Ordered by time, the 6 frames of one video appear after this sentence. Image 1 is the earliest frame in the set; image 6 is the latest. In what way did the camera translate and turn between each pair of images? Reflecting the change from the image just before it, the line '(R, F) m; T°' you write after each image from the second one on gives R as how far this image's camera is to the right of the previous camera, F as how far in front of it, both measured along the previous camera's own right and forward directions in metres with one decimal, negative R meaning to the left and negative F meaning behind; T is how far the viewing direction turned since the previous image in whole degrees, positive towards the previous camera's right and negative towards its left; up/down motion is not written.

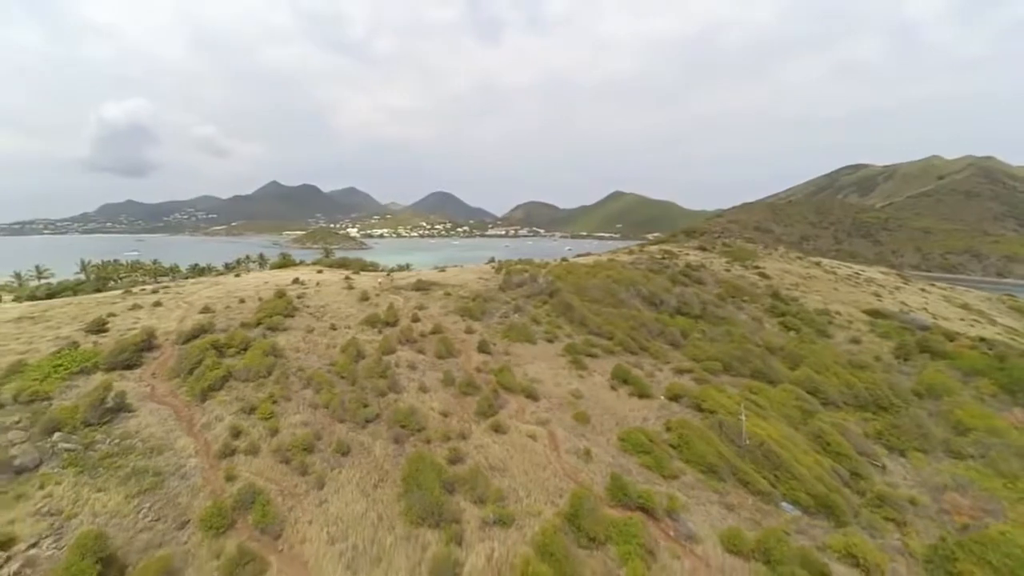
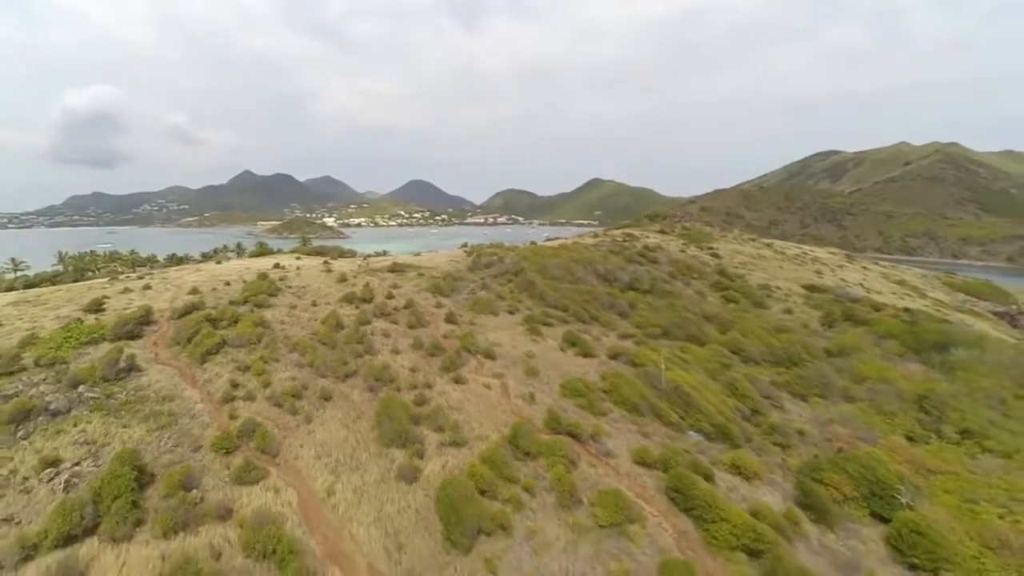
(+1.1, -3.3) m; +2°
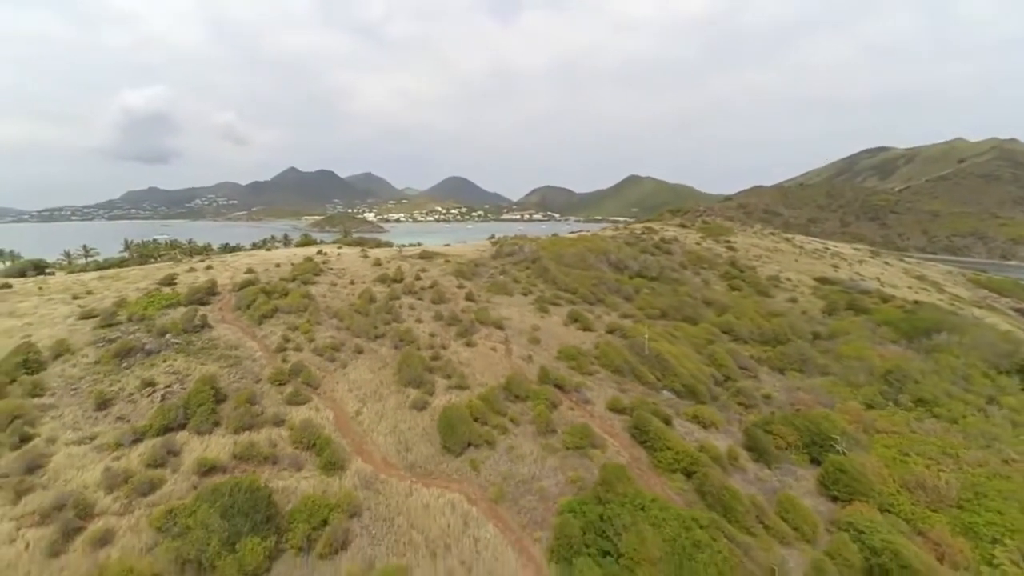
(+1.7, -3.5) m; -4°
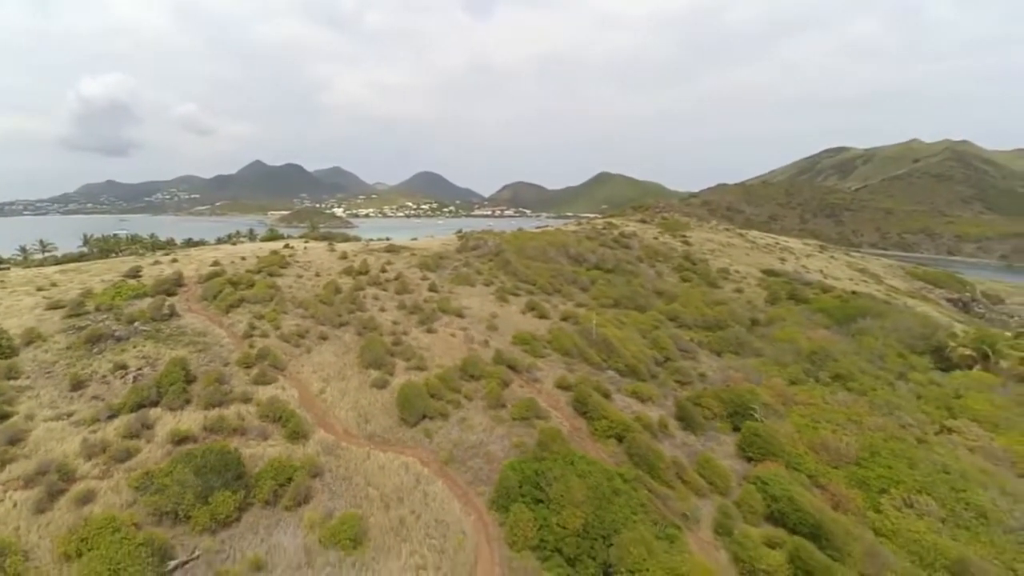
(+0.9, -1.8) m; +3°
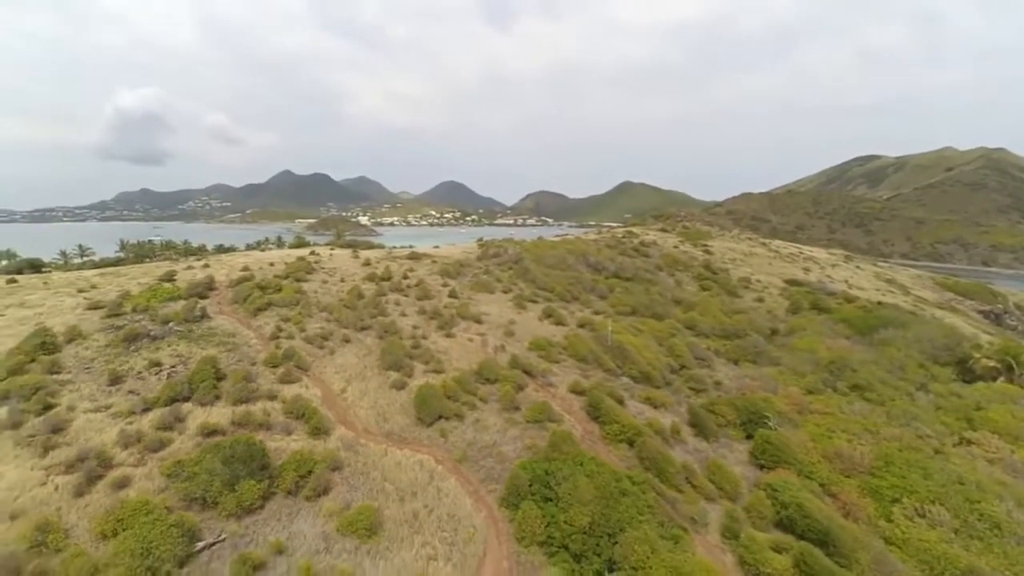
(+0.3, -0.6) m; -3°
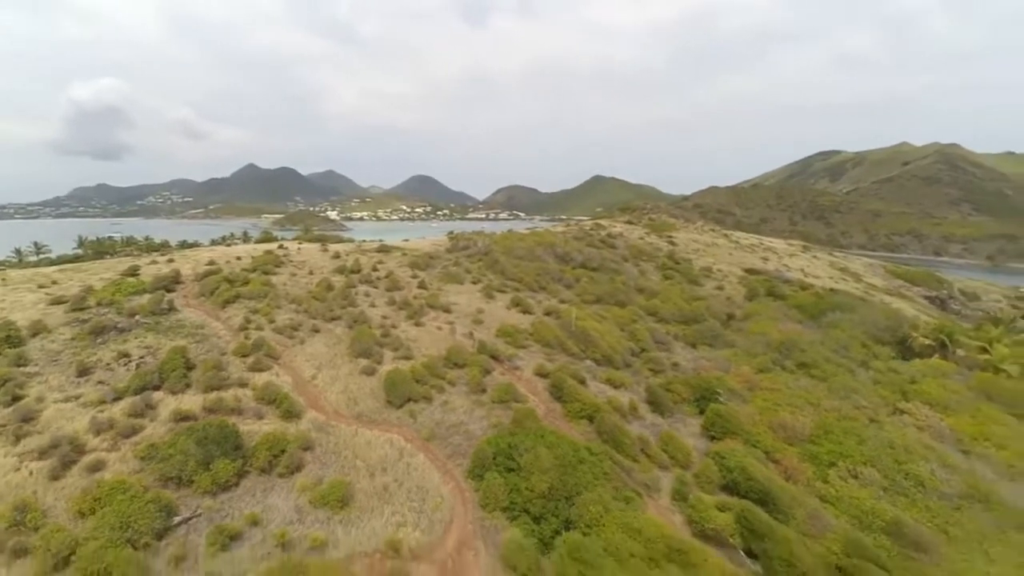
(+0.4, -0.9) m; +3°
